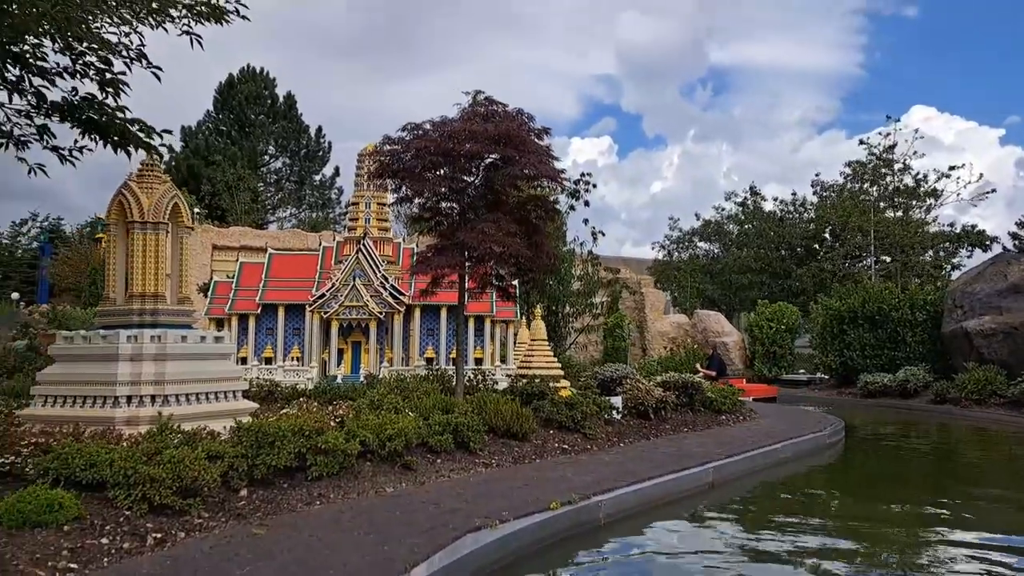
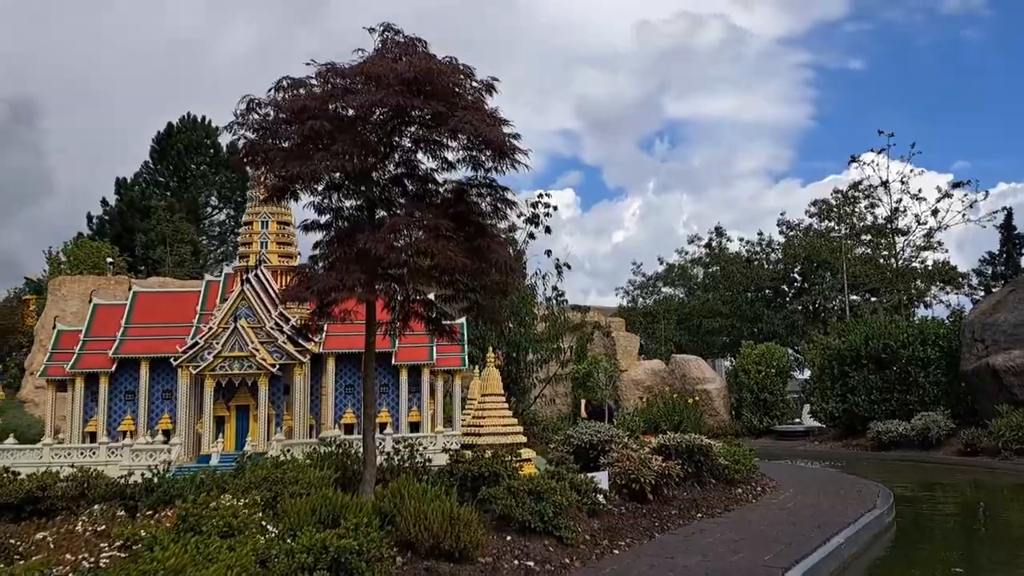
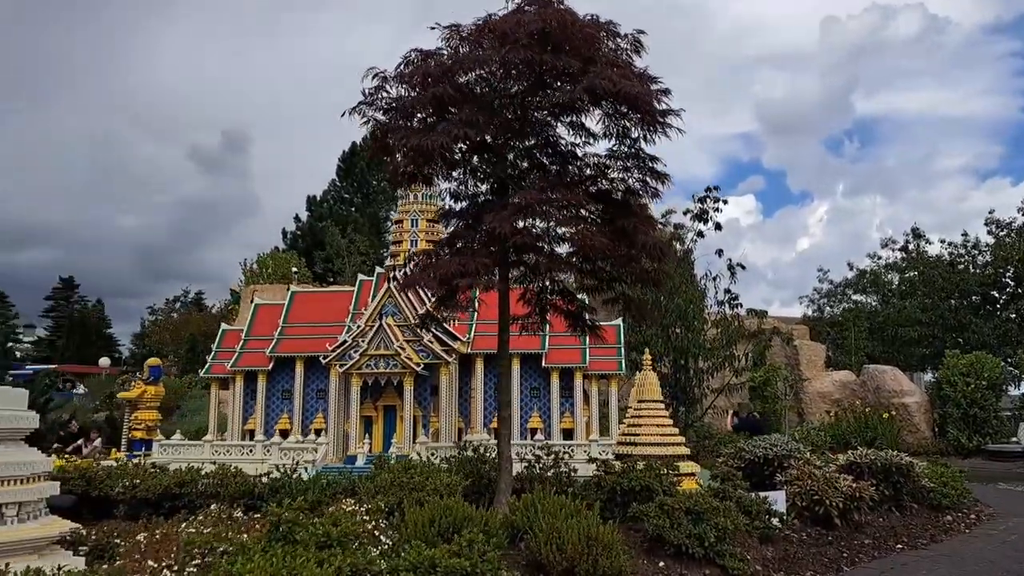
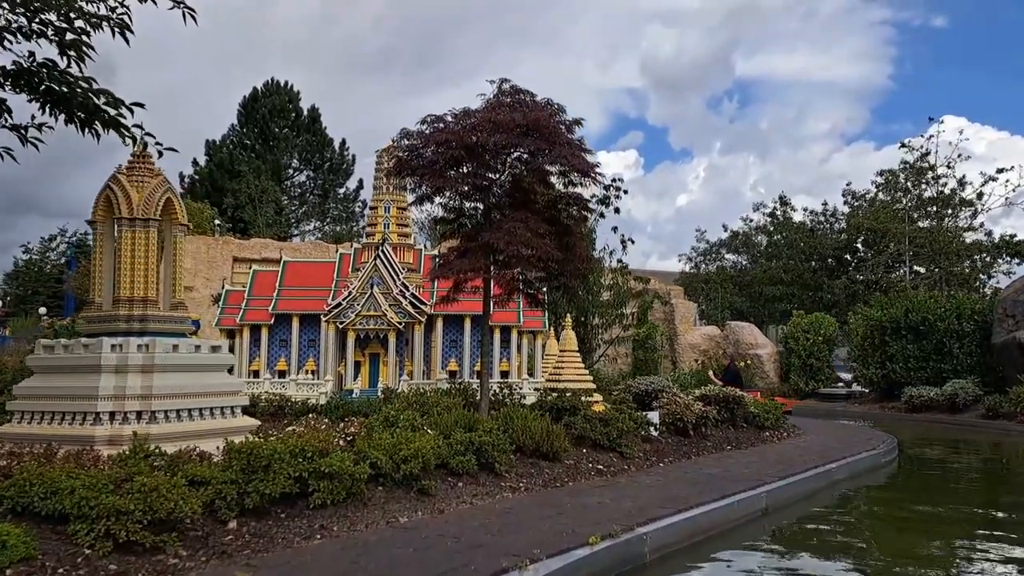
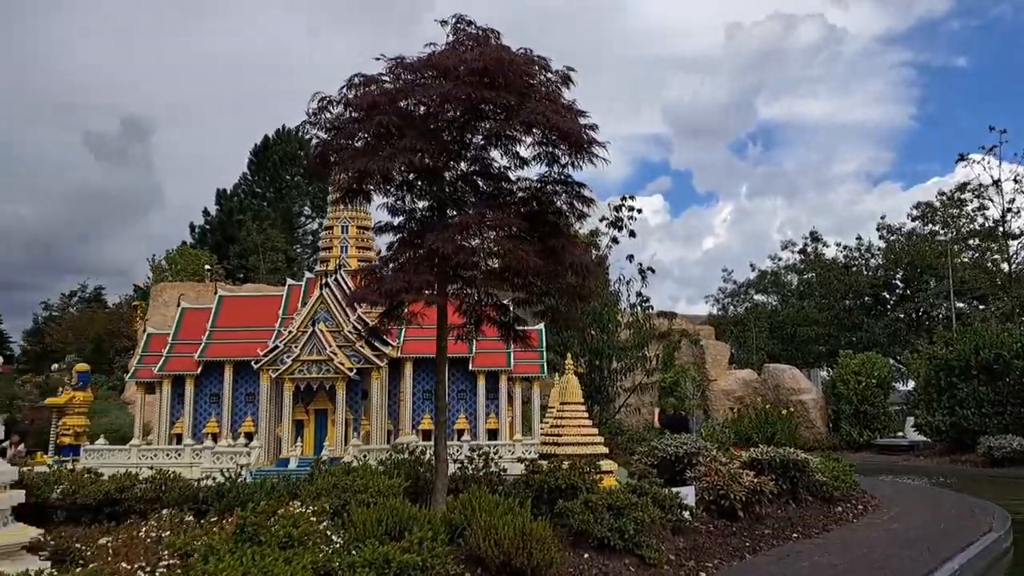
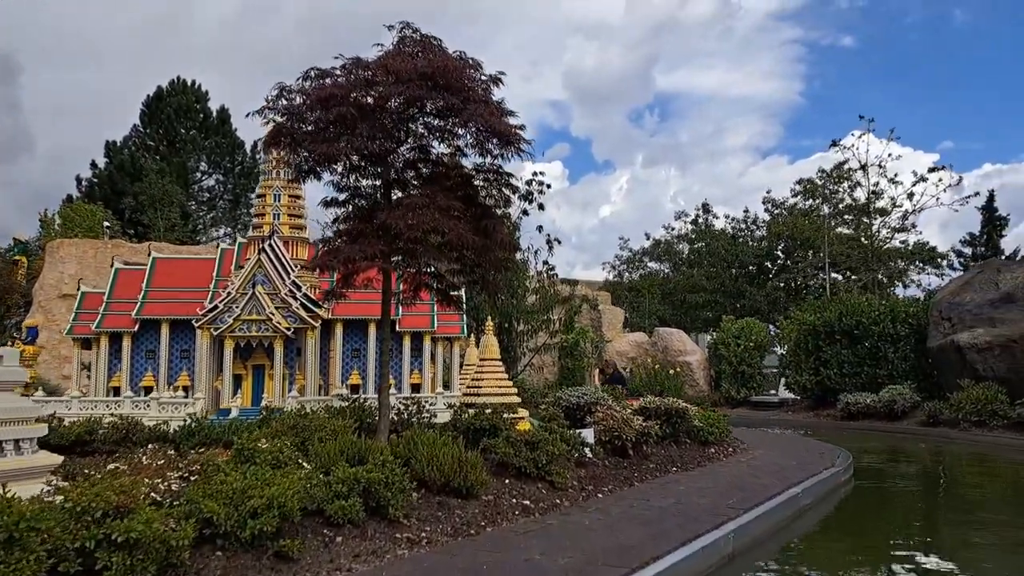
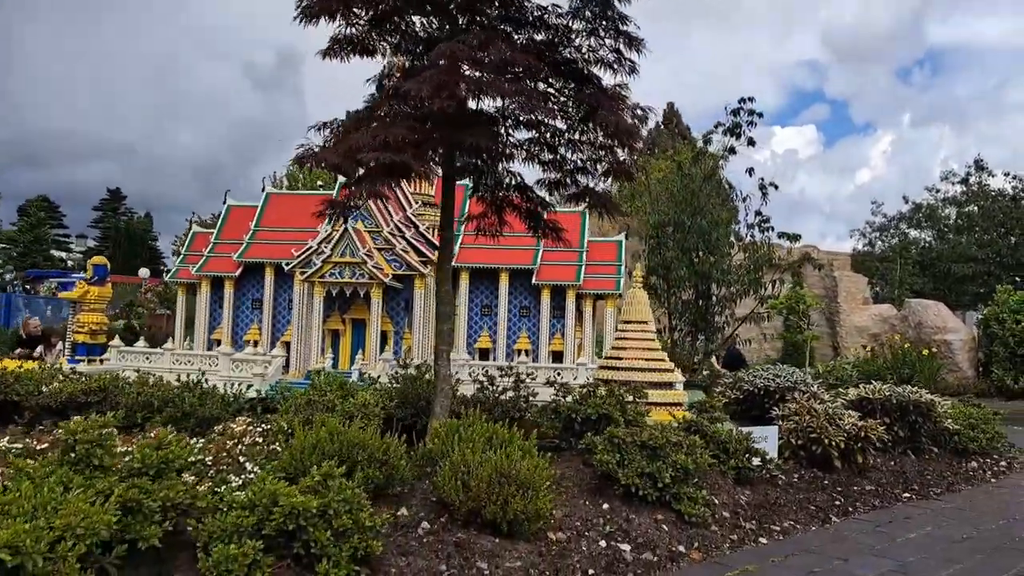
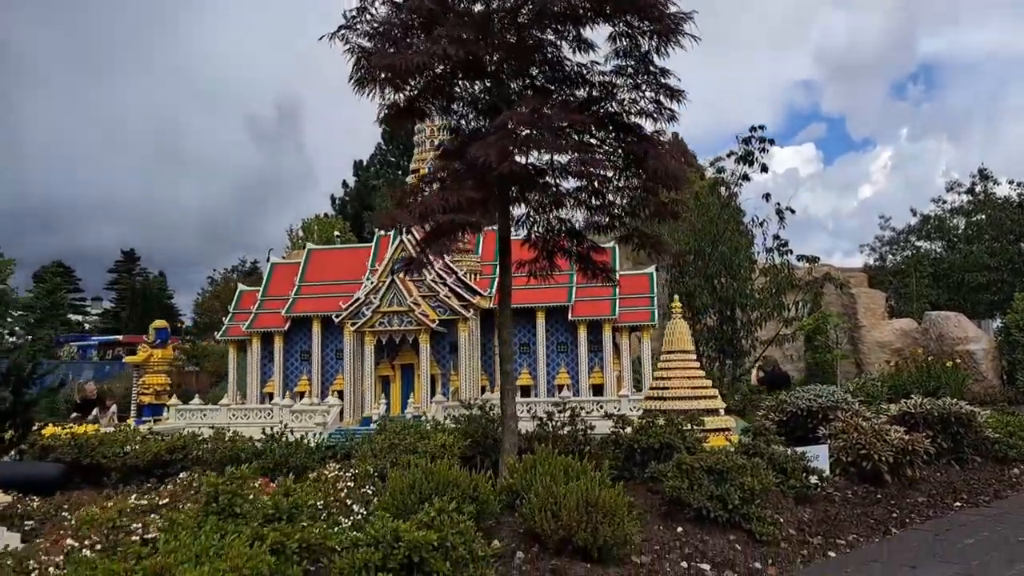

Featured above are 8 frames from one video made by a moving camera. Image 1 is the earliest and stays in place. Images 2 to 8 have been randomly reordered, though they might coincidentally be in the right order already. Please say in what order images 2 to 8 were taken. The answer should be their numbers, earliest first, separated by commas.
4, 6, 2, 5, 3, 8, 7
